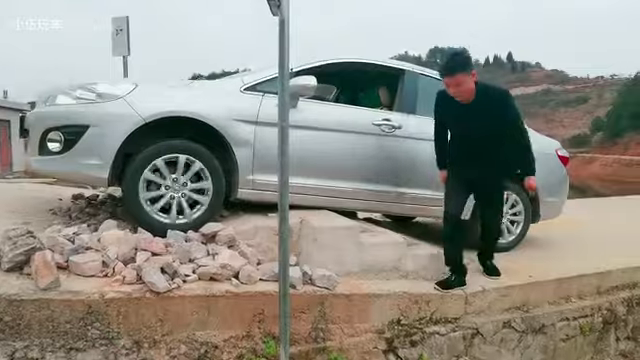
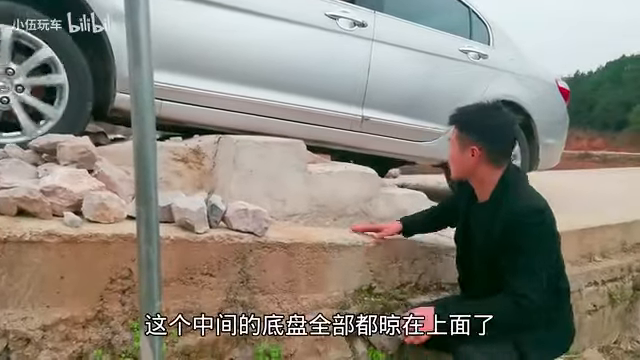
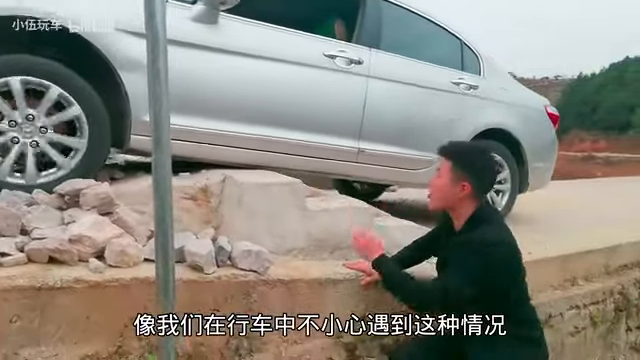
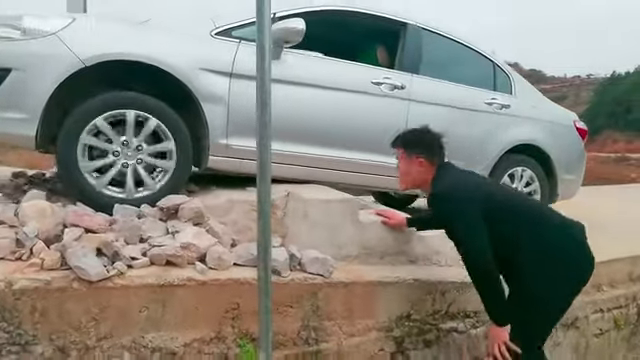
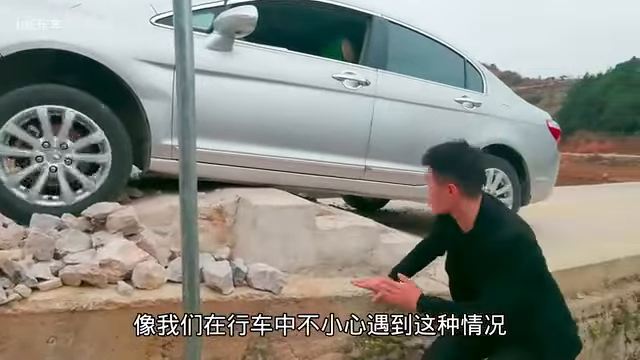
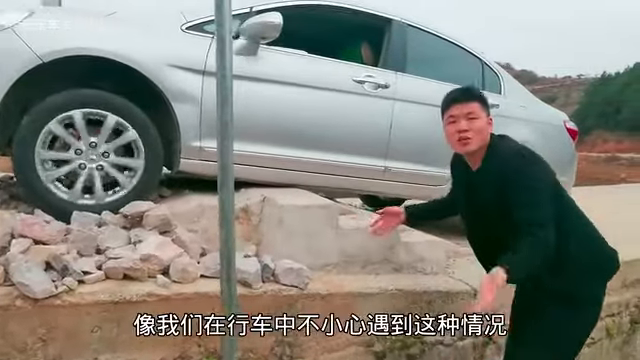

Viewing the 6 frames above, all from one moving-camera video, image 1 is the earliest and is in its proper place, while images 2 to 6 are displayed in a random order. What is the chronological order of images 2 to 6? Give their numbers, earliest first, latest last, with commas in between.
4, 6, 5, 3, 2
